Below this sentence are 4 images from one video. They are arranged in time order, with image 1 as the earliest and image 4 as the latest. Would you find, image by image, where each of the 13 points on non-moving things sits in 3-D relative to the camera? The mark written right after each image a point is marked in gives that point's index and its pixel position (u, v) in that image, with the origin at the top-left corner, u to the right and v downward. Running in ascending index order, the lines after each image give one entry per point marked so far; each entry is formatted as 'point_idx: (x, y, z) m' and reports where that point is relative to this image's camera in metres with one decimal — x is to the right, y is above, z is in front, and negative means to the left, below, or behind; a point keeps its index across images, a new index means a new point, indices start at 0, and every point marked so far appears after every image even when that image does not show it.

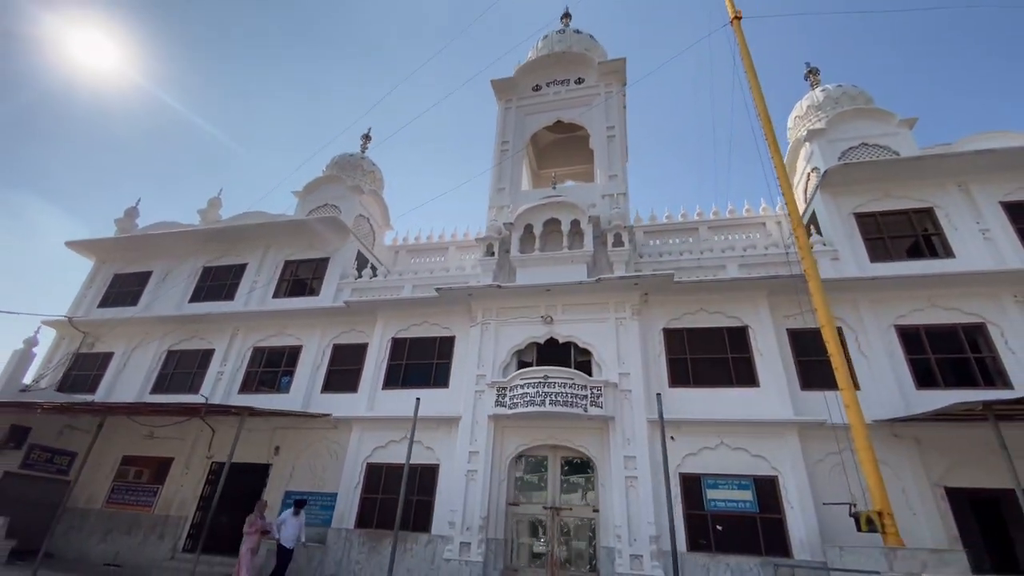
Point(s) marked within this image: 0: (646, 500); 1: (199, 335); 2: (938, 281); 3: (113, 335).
0: (+2.3, -3.6, +8.2) m
1: (-8.7, -1.3, +13.1) m
2: (+8.2, +0.1, +9.1) m
3: (-11.6, -1.4, +13.7) m
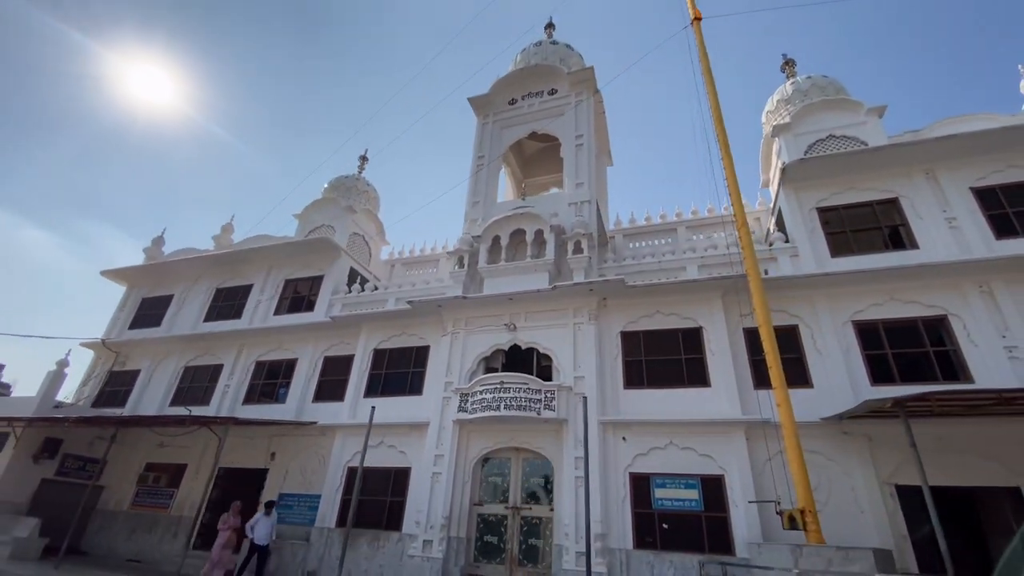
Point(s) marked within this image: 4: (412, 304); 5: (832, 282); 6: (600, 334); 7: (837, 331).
0: (+1.4, -3.8, +8.5) m
1: (-9.1, -1.9, +14.3) m
2: (+7.3, +0.3, +9.0) m
3: (-12.0, -2.1, +15.2) m
4: (-2.4, -0.4, +11.3) m
5: (+6.2, +0.1, +9.3) m
6: (+1.9, -1.0, +10.1) m
7: (+6.2, -0.8, +9.0) m
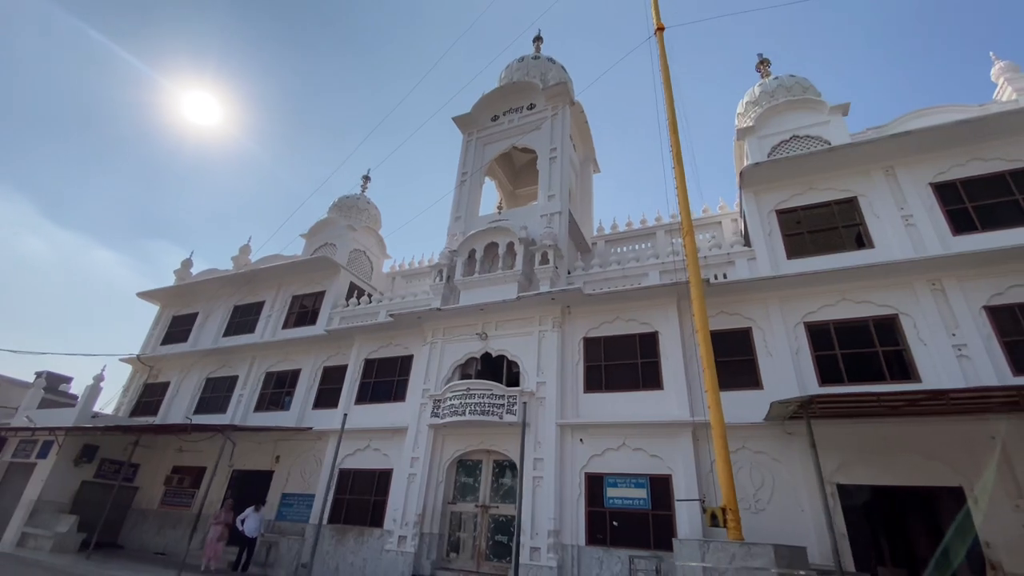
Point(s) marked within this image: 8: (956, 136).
0: (+0.7, -4.0, +9.0) m
1: (-9.4, -2.5, +15.7) m
2: (+6.4, +0.2, +9.0) m
3: (-12.2, -2.8, +16.8) m
4: (-3.0, -0.7, +12.1) m
5: (+5.4, +0.1, +9.4) m
6: (+1.2, -1.2, +10.6) m
7: (+5.3, -0.9, +9.1) m
8: (+8.7, +3.0, +9.2) m
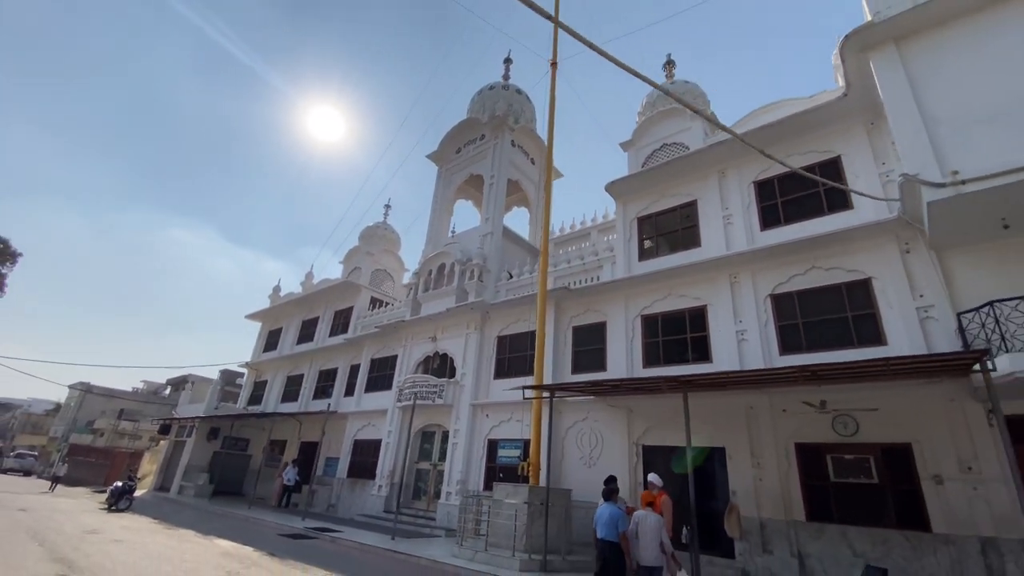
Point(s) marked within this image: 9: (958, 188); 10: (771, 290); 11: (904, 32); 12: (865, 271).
0: (-1.4, -4.4, +12.4) m
1: (-9.7, -3.5, +21.3) m
2: (+3.6, +0.3, +10.7) m
3: (-12.0, -4.0, +23.1) m
4: (-4.5, -1.4, +16.1) m
5: (+2.8, +0.1, +11.4) m
6: (-0.9, -1.5, +13.6) m
7: (+2.8, -0.9, +11.2) m
8: (+5.6, +3.3, +10.2) m
9: (+6.3, +1.4, +6.6) m
10: (+5.2, 0.0, +9.5) m
11: (+6.6, +4.3, +7.9) m
12: (+6.4, +0.3, +8.6) m
